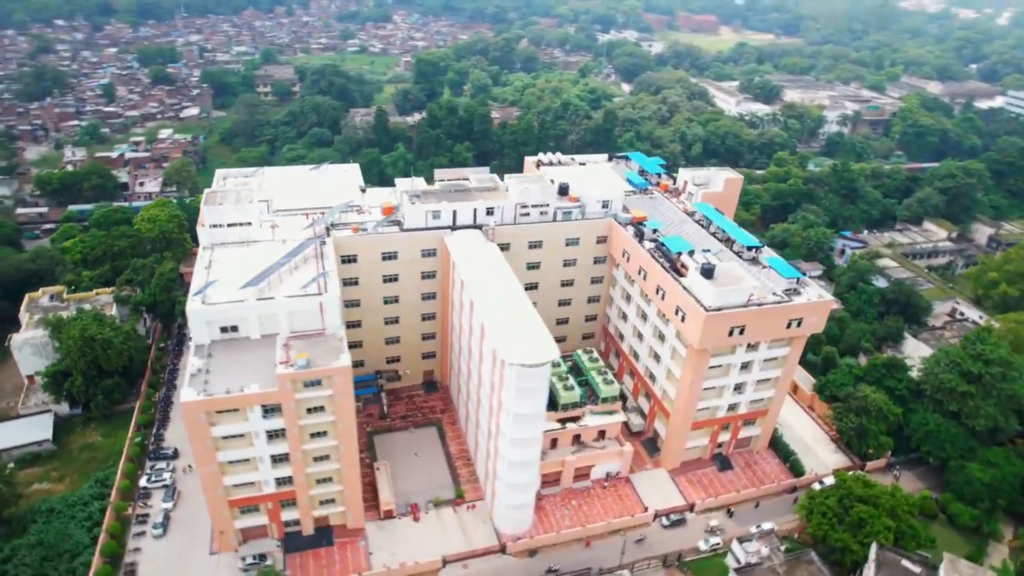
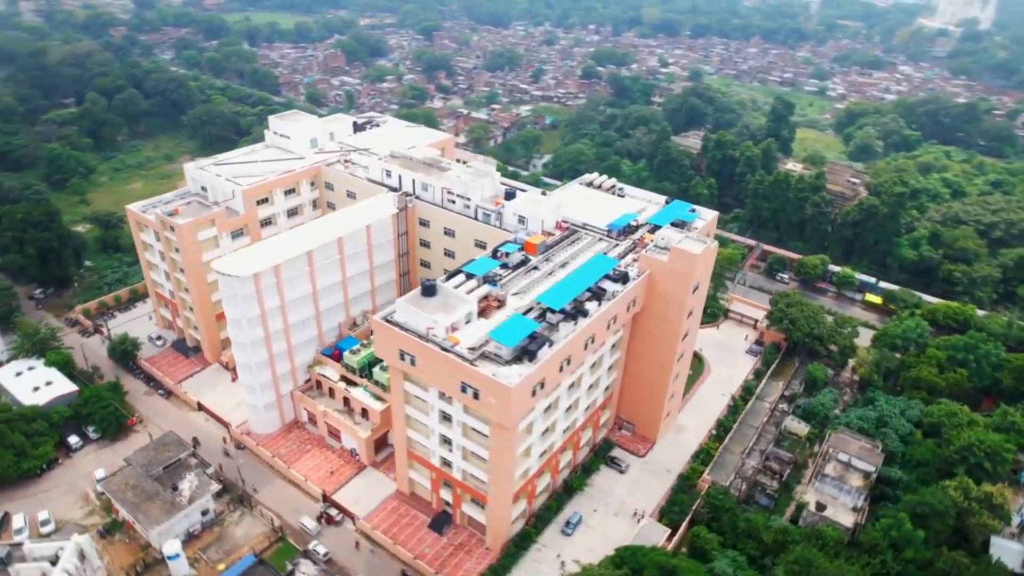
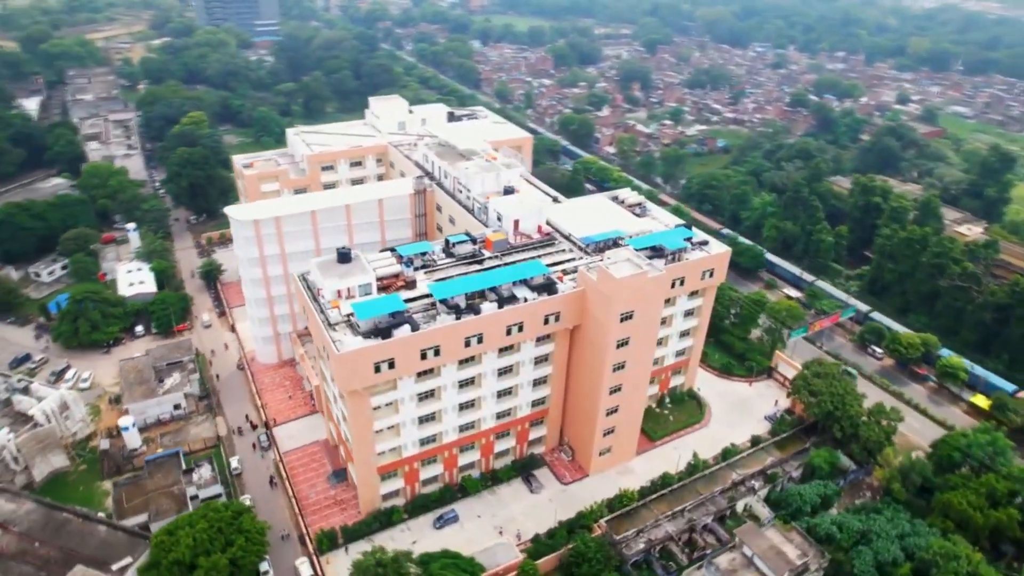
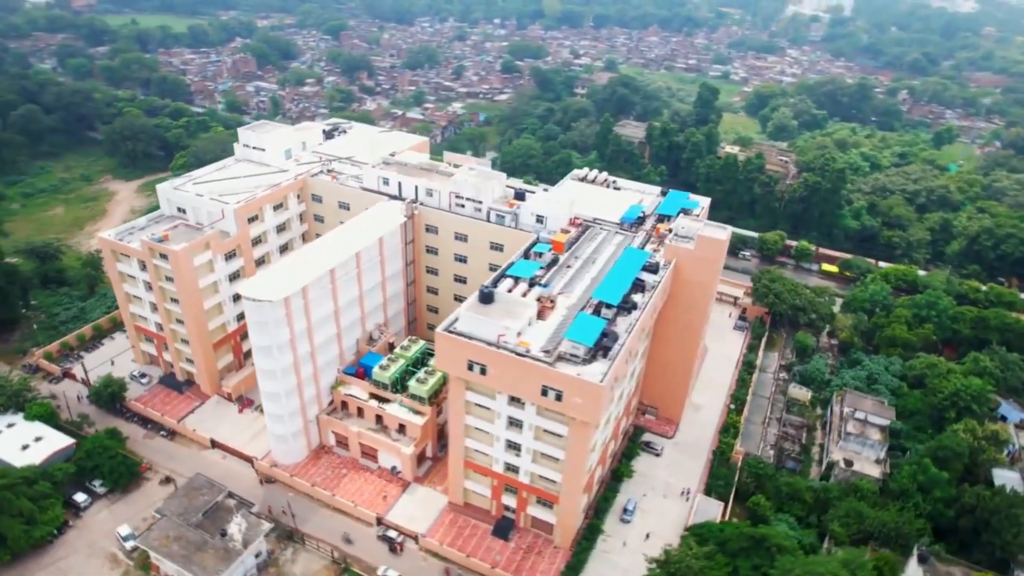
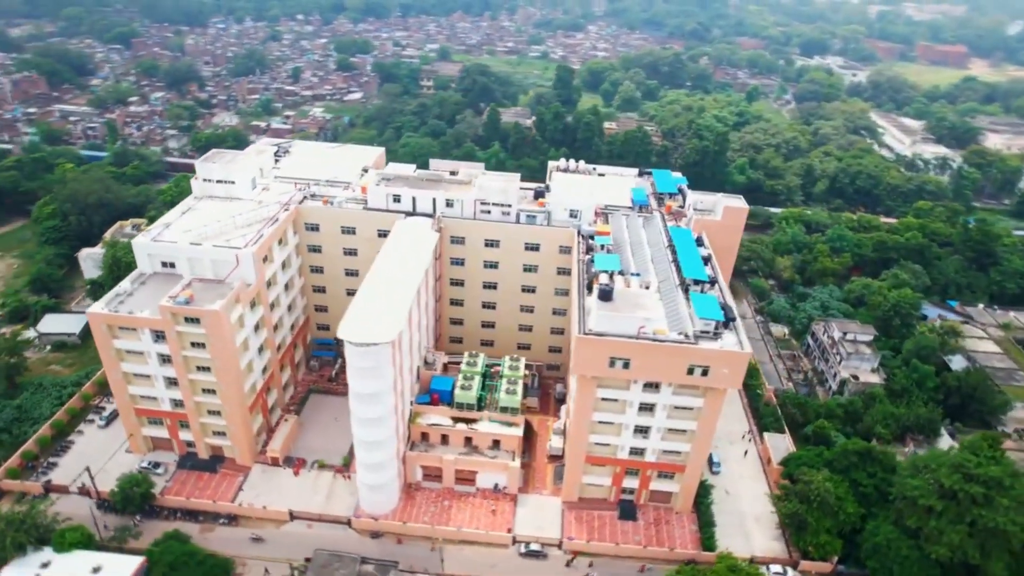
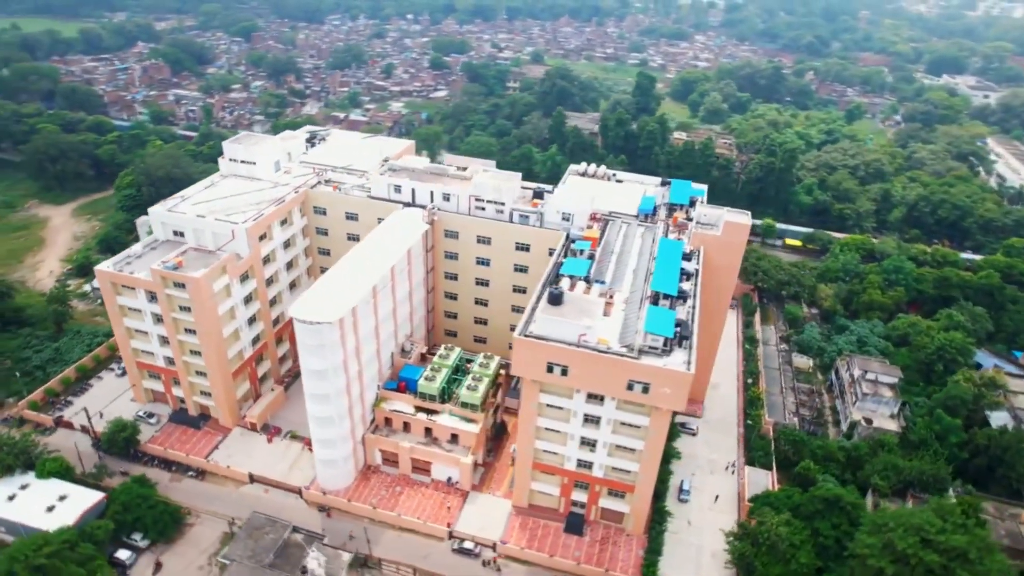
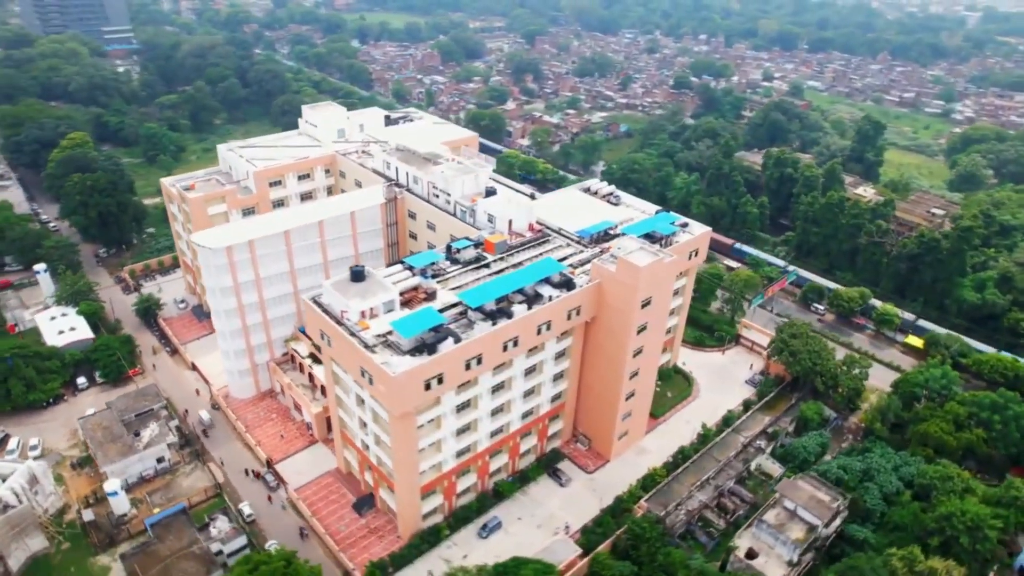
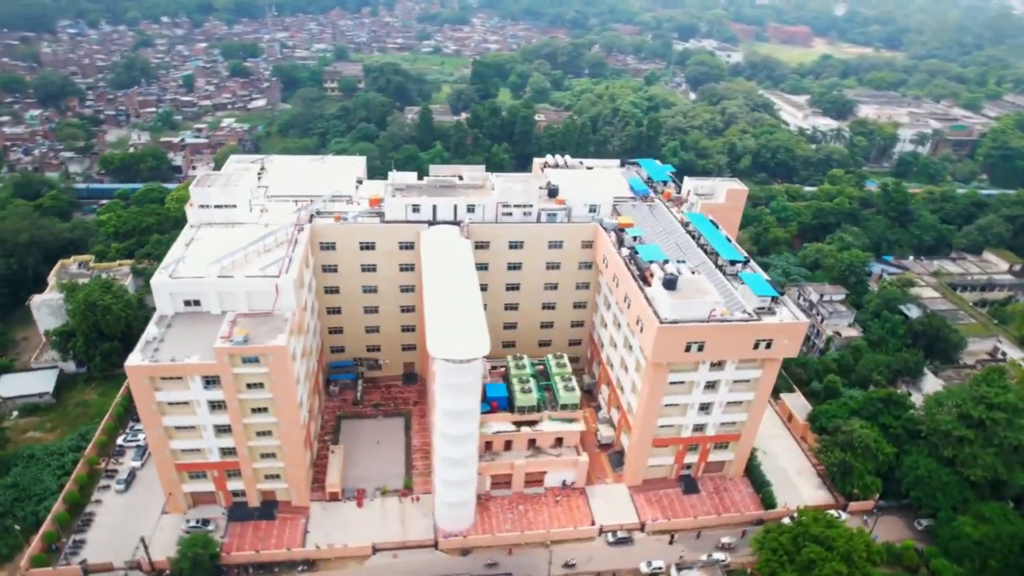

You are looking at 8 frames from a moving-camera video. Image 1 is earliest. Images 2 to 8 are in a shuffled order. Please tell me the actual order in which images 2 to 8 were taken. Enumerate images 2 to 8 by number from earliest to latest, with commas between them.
8, 5, 6, 4, 2, 7, 3
